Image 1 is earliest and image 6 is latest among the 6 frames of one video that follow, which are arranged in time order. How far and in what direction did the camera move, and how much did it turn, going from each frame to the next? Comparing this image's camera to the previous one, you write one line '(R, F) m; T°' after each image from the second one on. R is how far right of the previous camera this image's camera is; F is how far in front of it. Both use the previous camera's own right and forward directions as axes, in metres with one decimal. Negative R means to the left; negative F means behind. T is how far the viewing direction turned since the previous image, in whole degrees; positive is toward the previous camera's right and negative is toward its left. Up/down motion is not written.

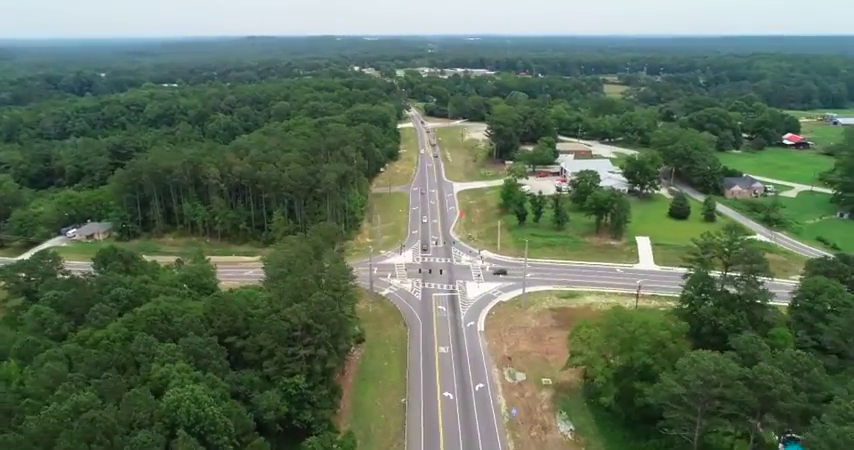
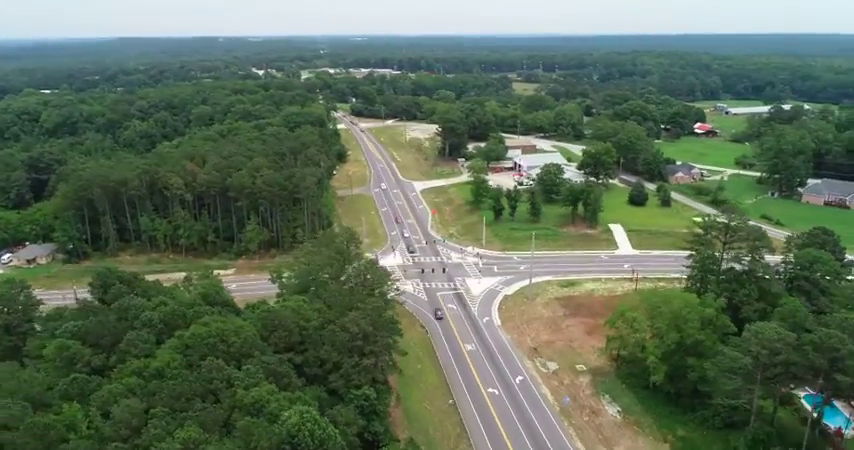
(-10.1, +1.3) m; +10°
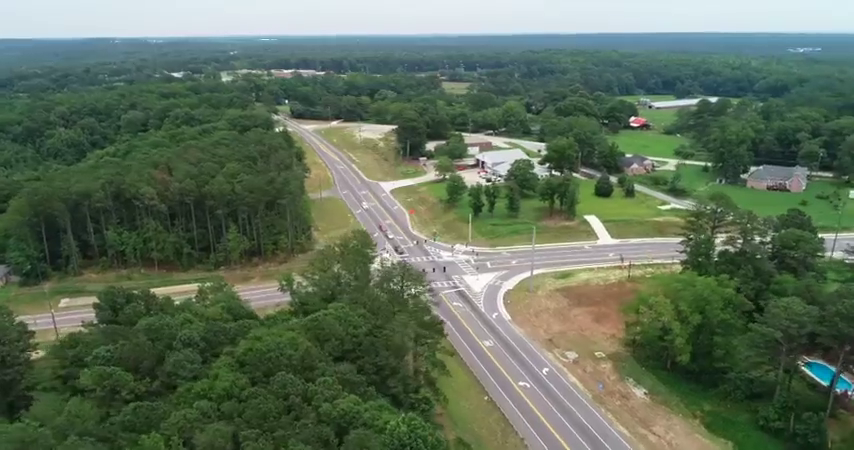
(-7.9, +0.8) m; +8°
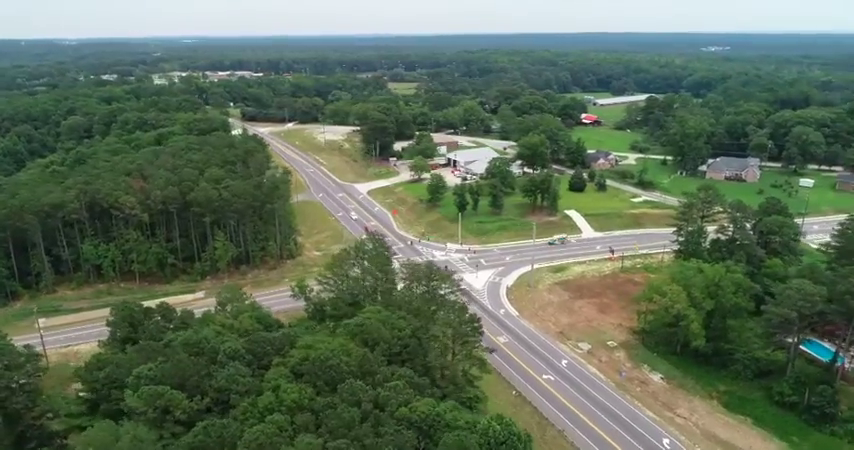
(-6.4, +0.5) m; +6°
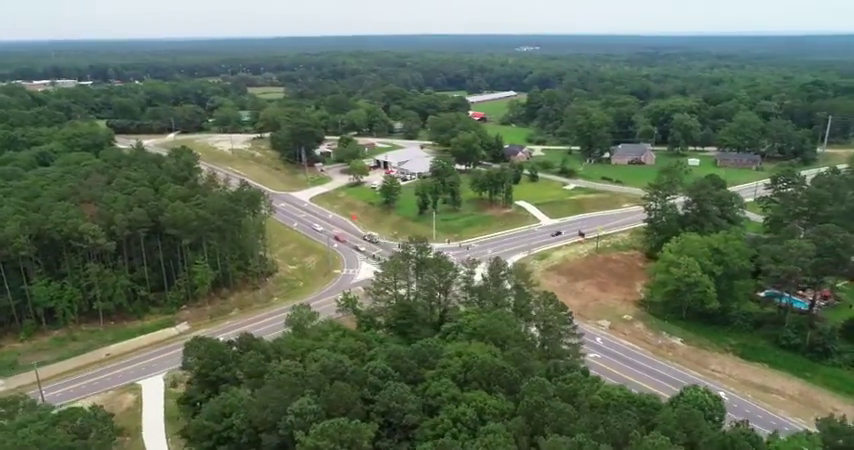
(-15.7, +2.4) m; +16°
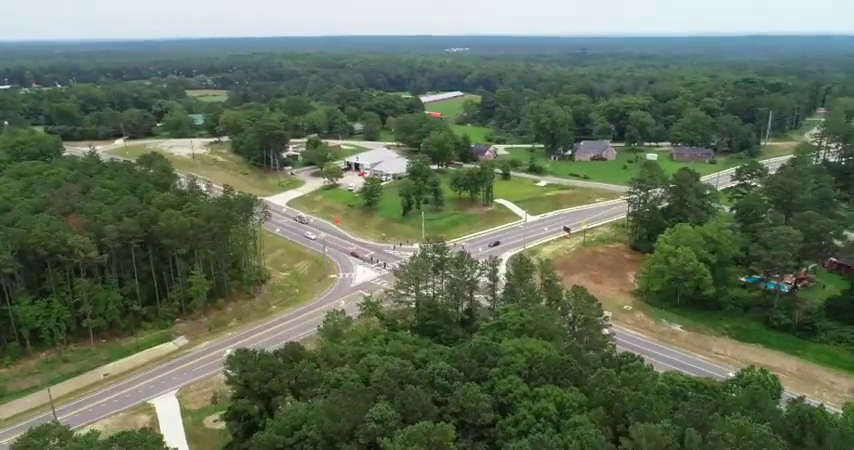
(-6.4, +0.5) m; +6°
